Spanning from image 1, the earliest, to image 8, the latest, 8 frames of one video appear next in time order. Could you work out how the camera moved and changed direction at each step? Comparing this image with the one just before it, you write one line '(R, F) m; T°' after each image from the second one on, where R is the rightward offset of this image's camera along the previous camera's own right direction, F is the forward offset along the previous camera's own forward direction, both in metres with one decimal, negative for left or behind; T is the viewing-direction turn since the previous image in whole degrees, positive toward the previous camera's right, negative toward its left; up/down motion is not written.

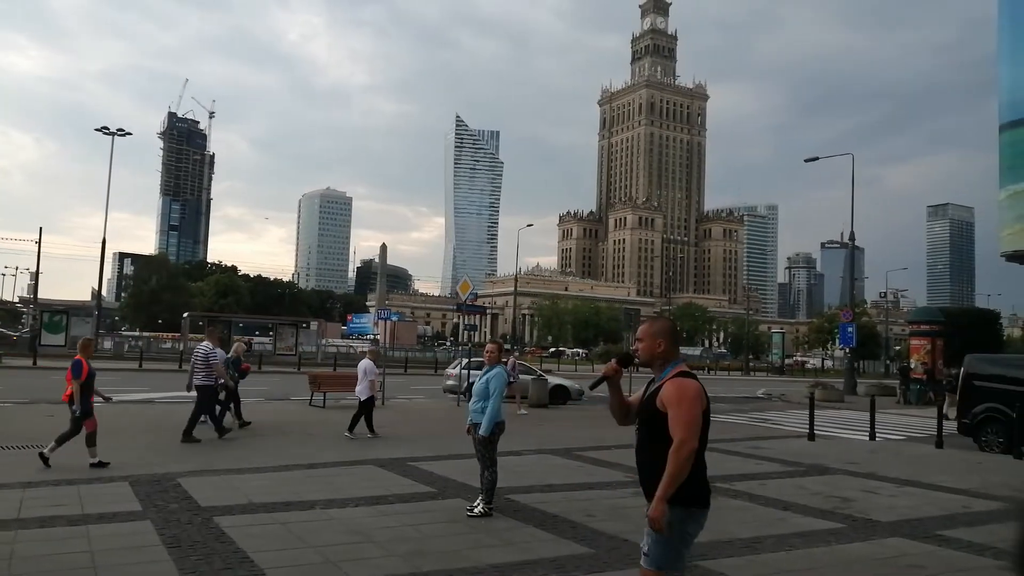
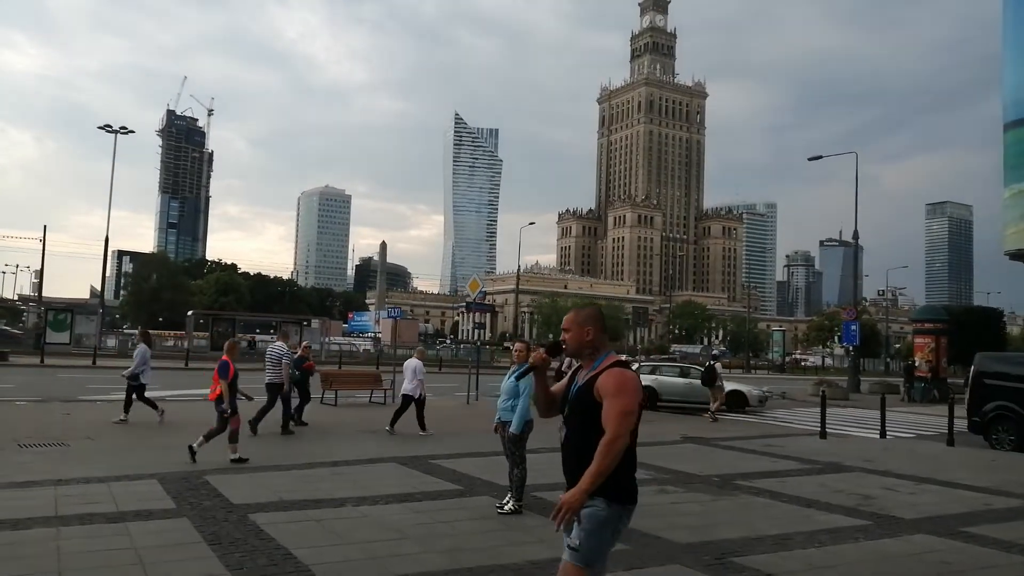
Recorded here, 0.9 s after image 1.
(-0.3, -0.1) m; 0°
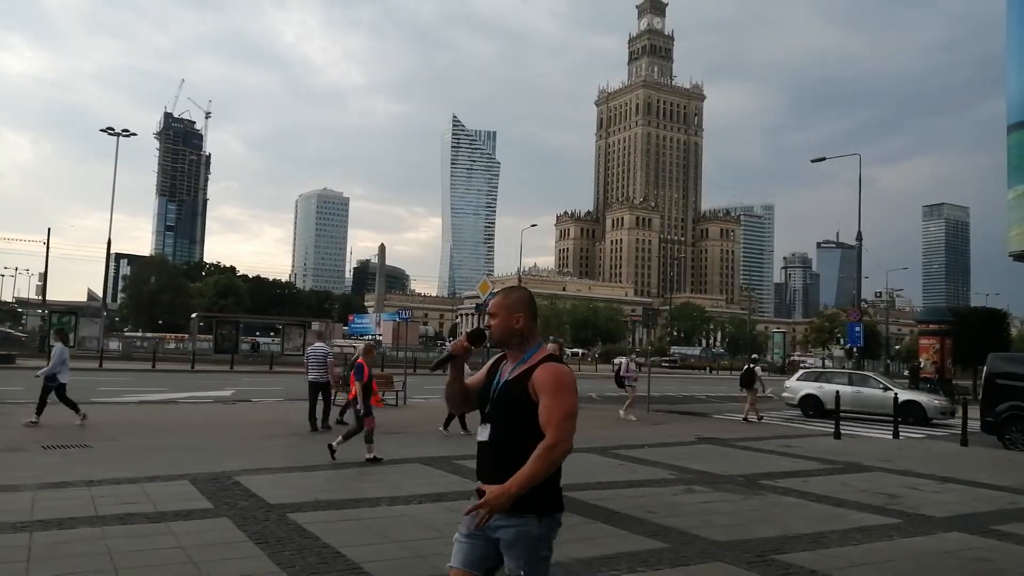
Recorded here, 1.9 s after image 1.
(-0.4, -0.1) m; 0°
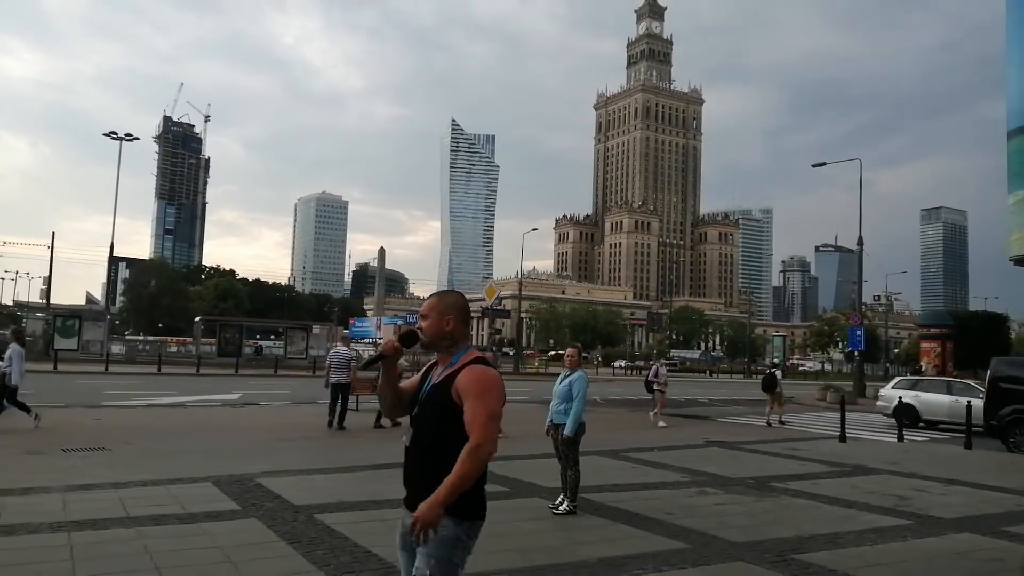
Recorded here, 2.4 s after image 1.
(-0.2, -0.2) m; 0°
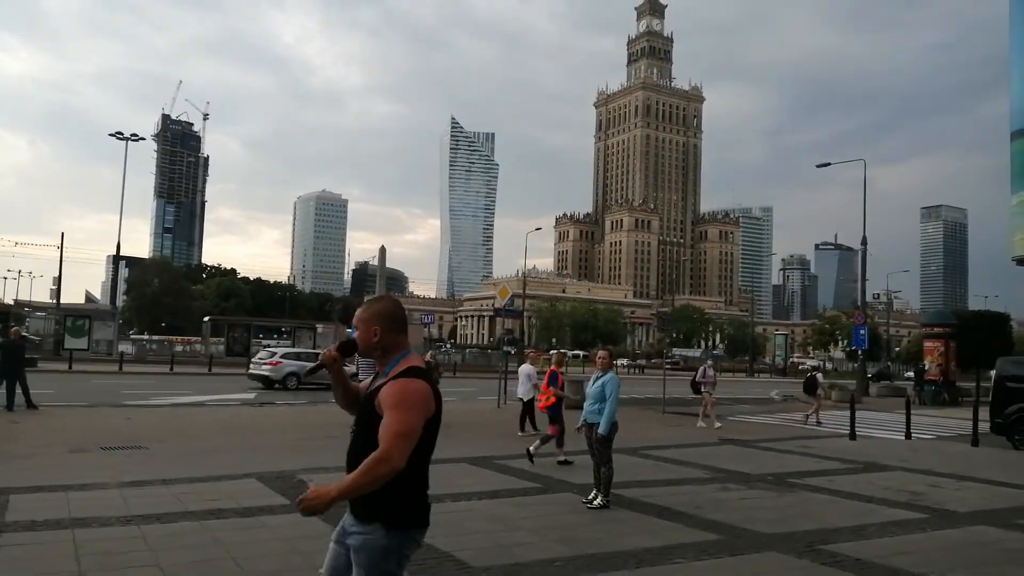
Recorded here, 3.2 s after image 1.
(-0.4, -0.4) m; 0°
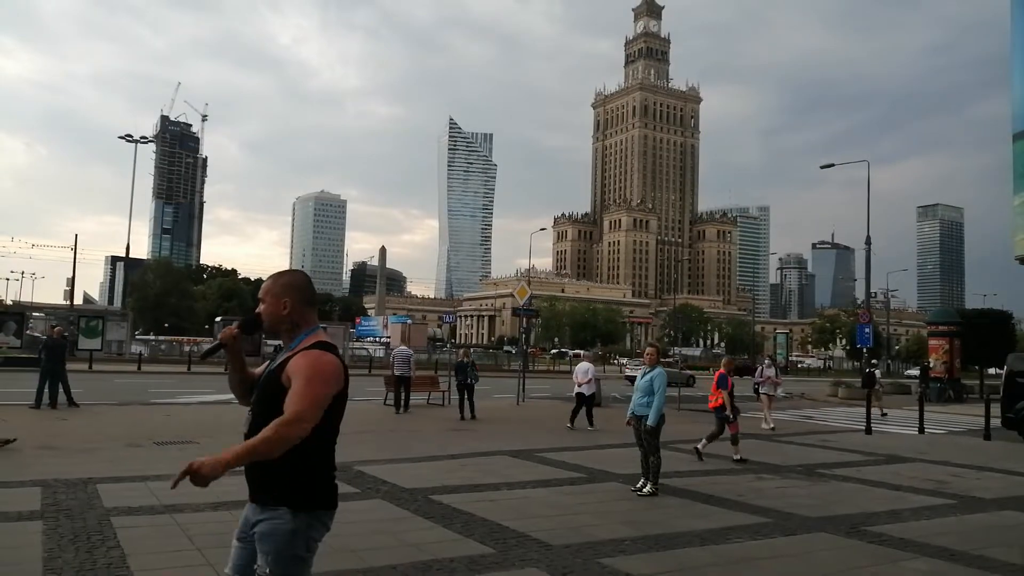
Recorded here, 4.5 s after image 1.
(-0.6, -0.5) m; 0°
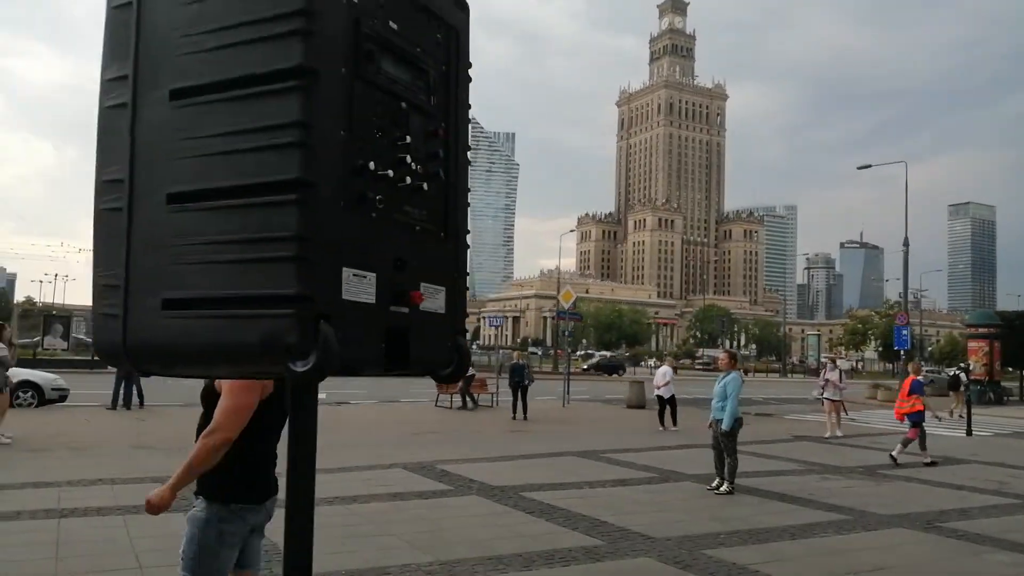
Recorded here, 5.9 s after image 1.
(-0.7, -0.6) m; -2°
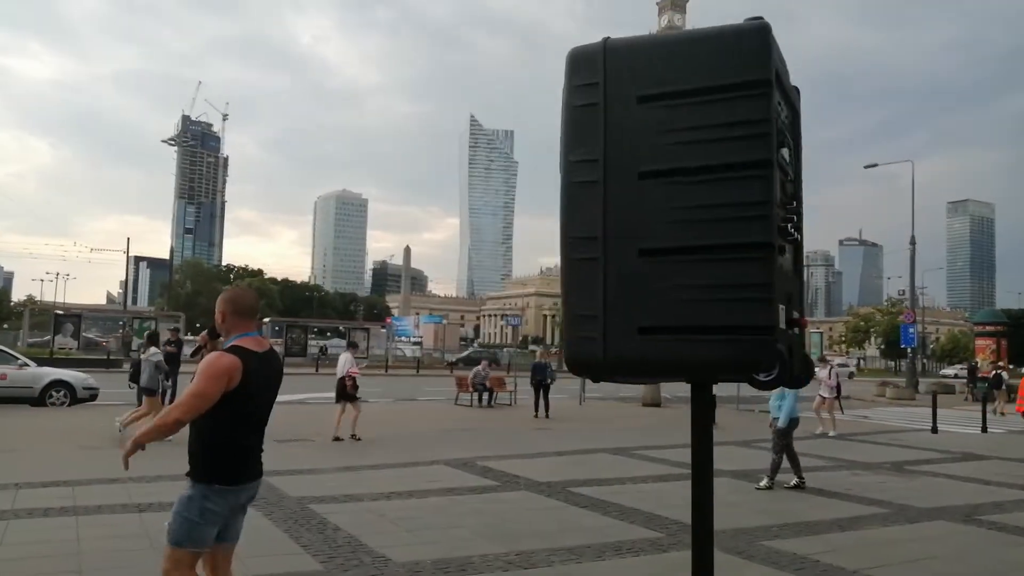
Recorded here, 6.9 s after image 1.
(-0.6, -0.3) m; 0°
